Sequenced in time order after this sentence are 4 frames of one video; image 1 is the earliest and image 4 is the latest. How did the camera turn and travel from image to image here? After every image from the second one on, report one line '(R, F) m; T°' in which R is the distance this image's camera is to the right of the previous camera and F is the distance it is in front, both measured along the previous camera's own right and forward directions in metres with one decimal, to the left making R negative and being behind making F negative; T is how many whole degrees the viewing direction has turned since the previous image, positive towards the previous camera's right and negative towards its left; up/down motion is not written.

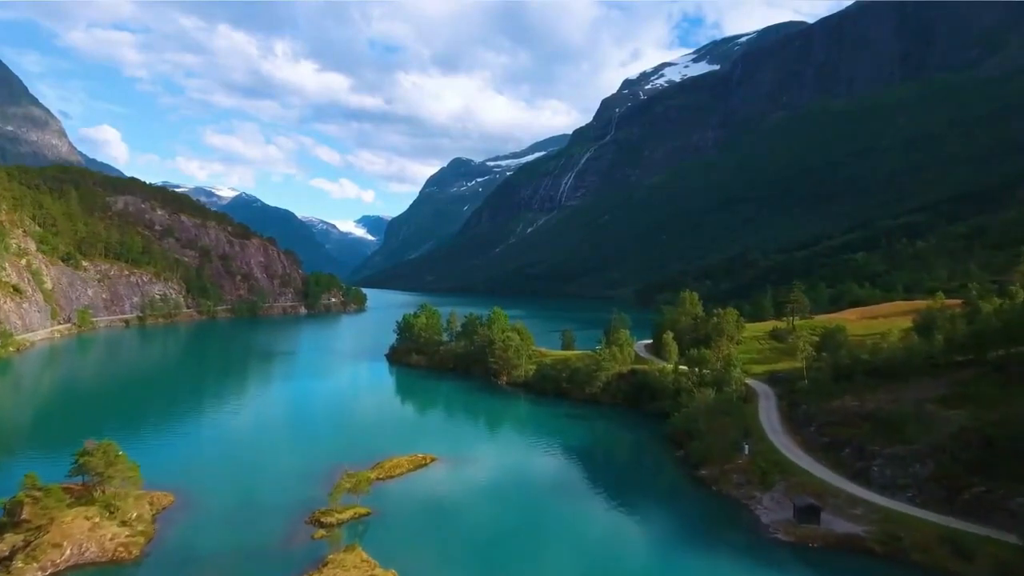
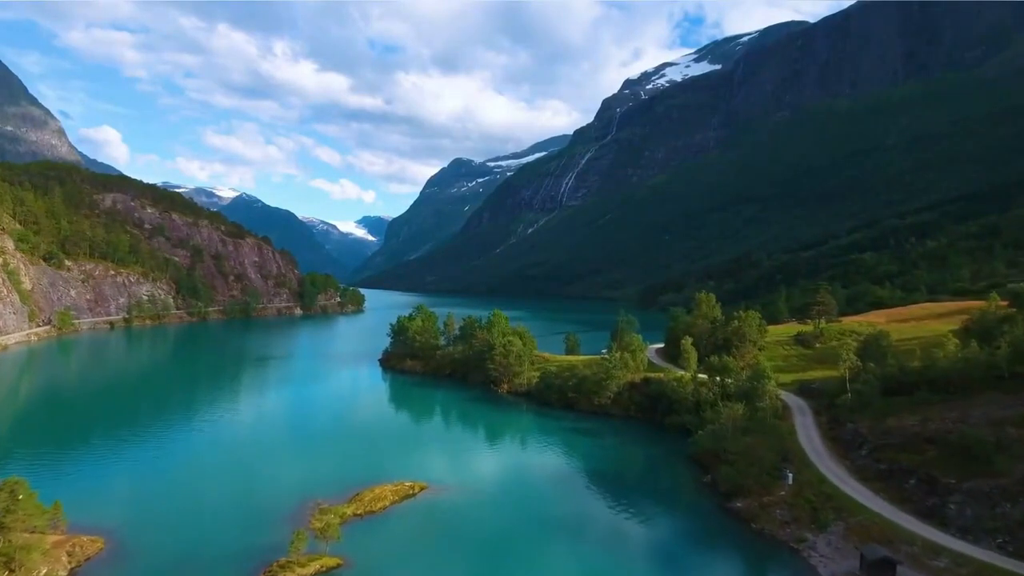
(-0.1, +5.4) m; 0°
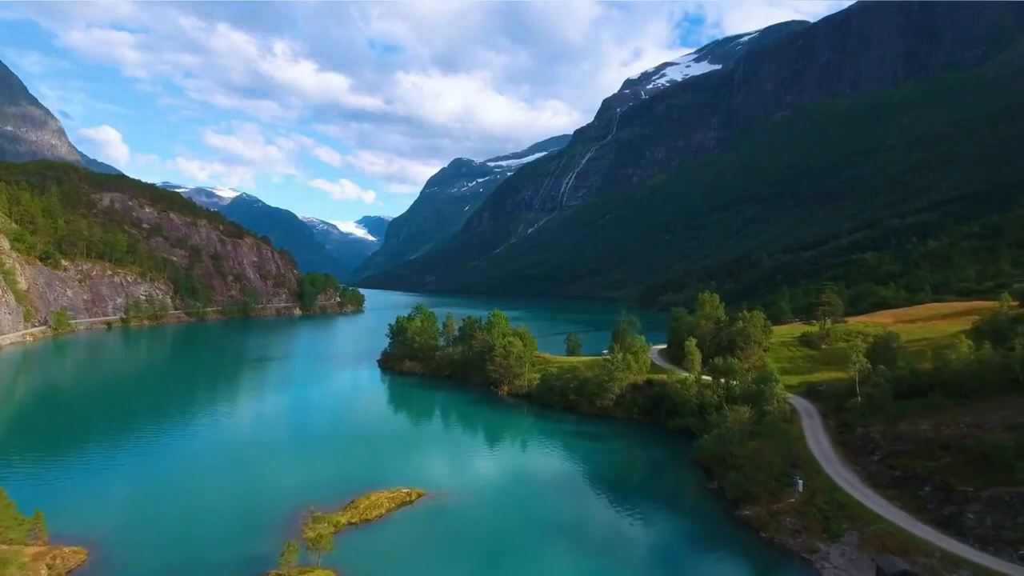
(0.0, +1.0) m; 0°
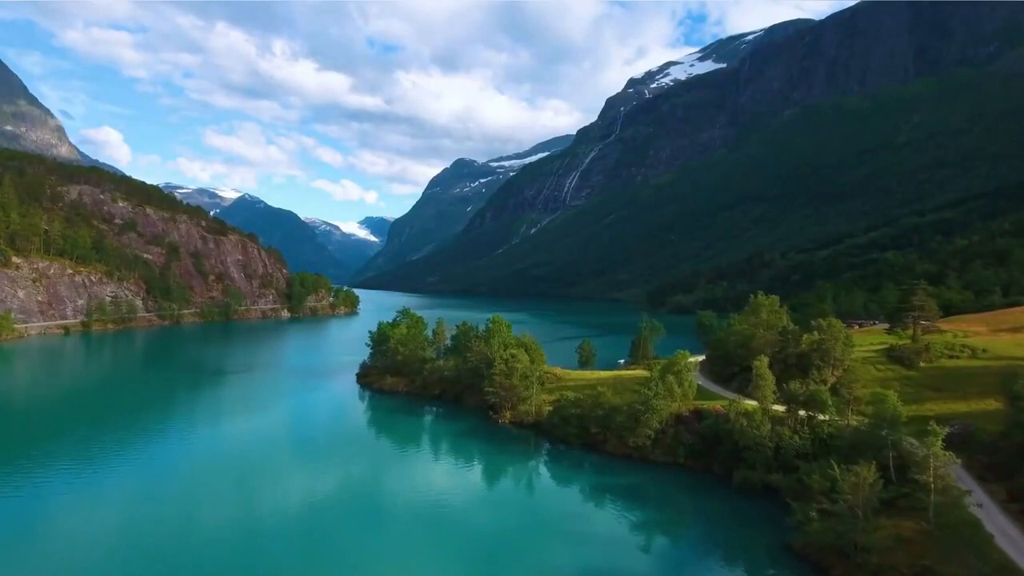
(-0.1, +13.1) m; 0°
